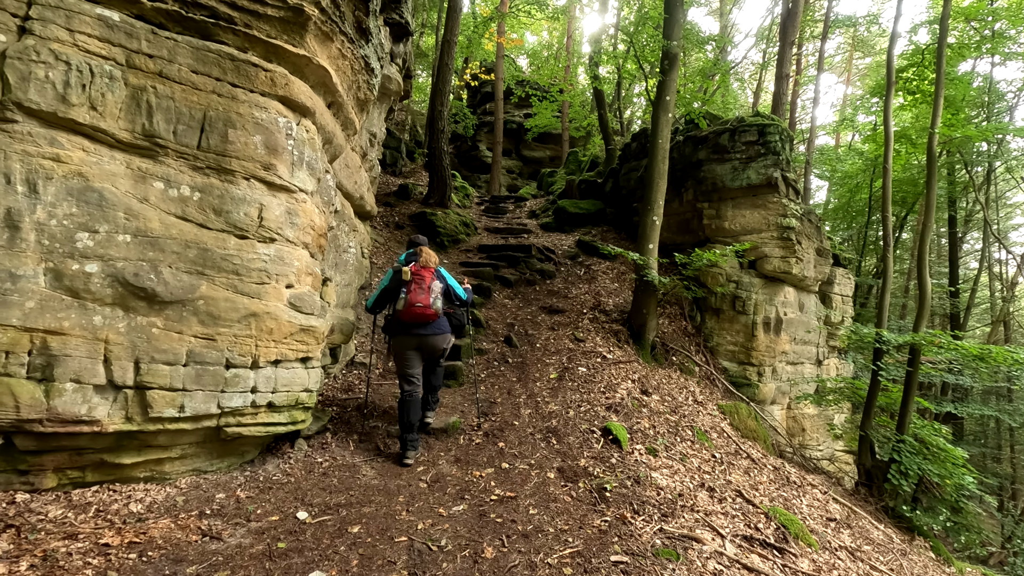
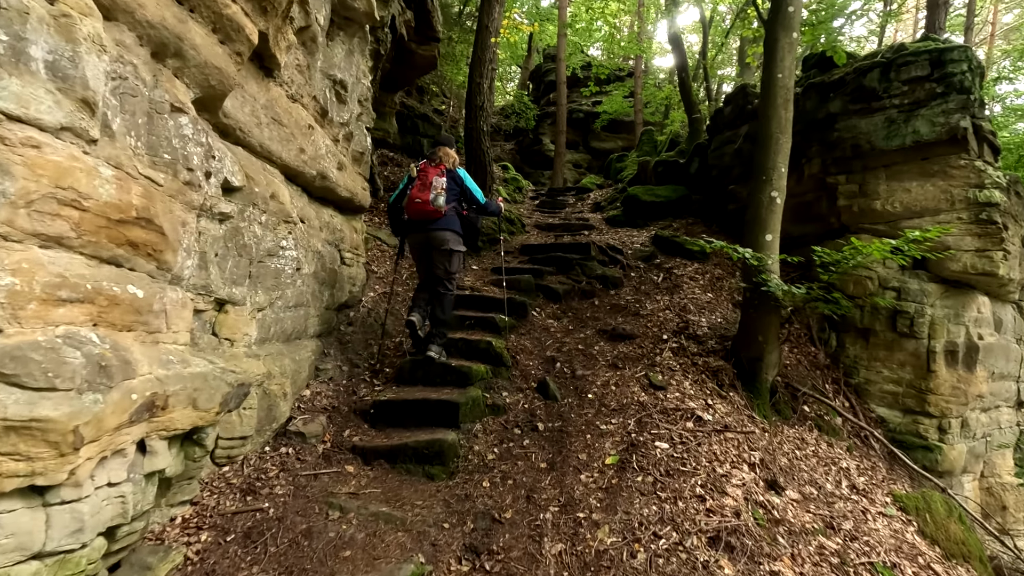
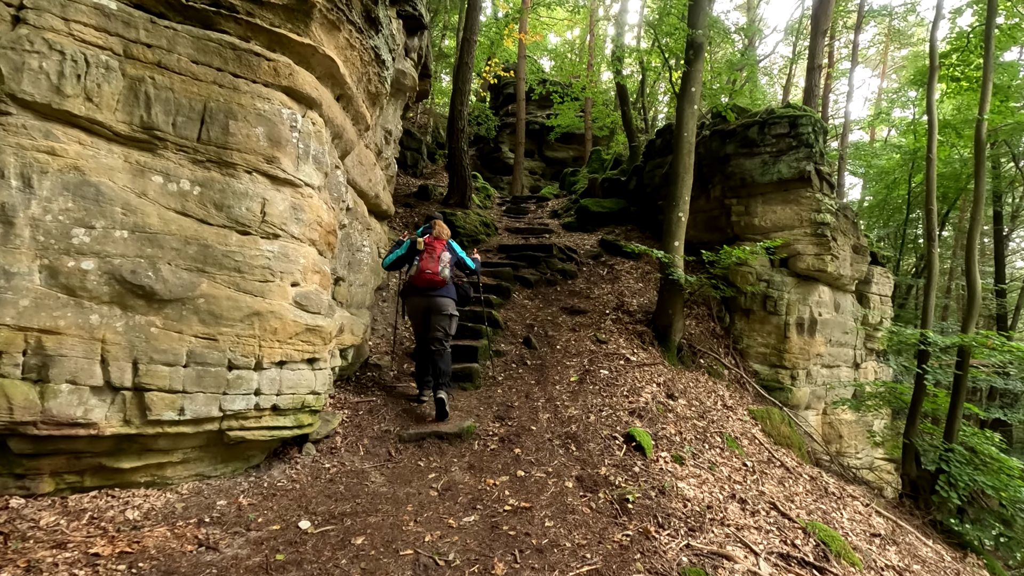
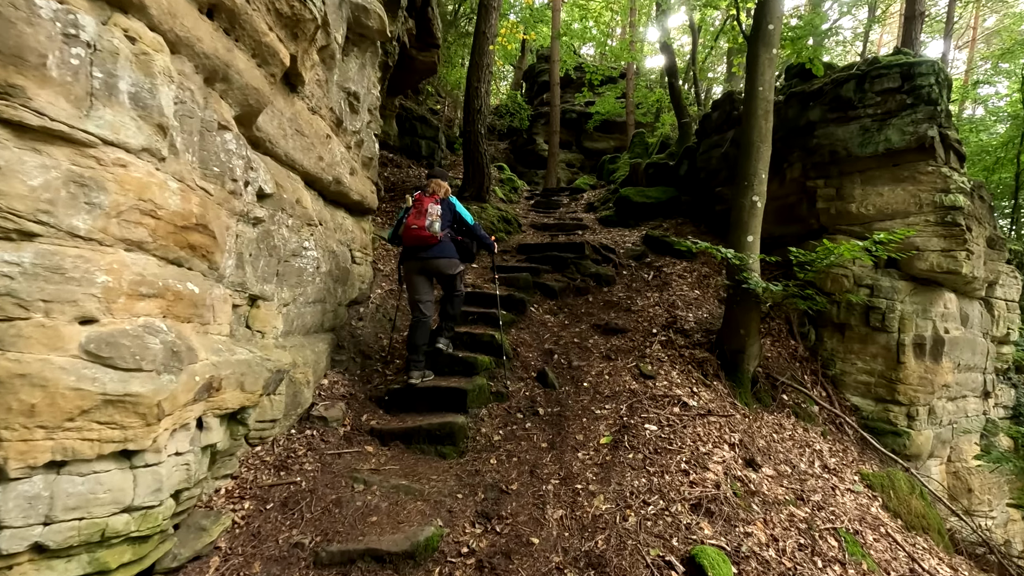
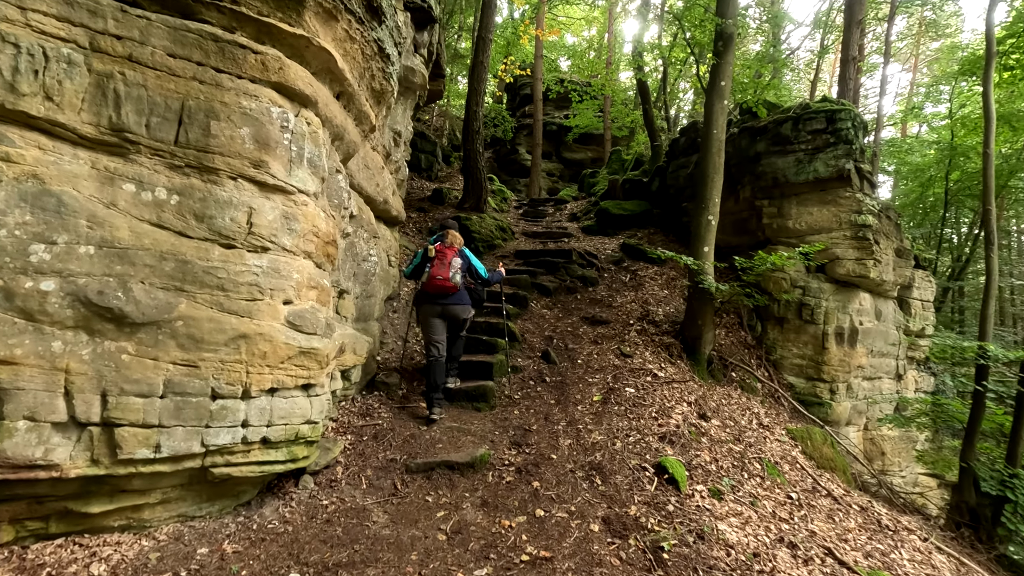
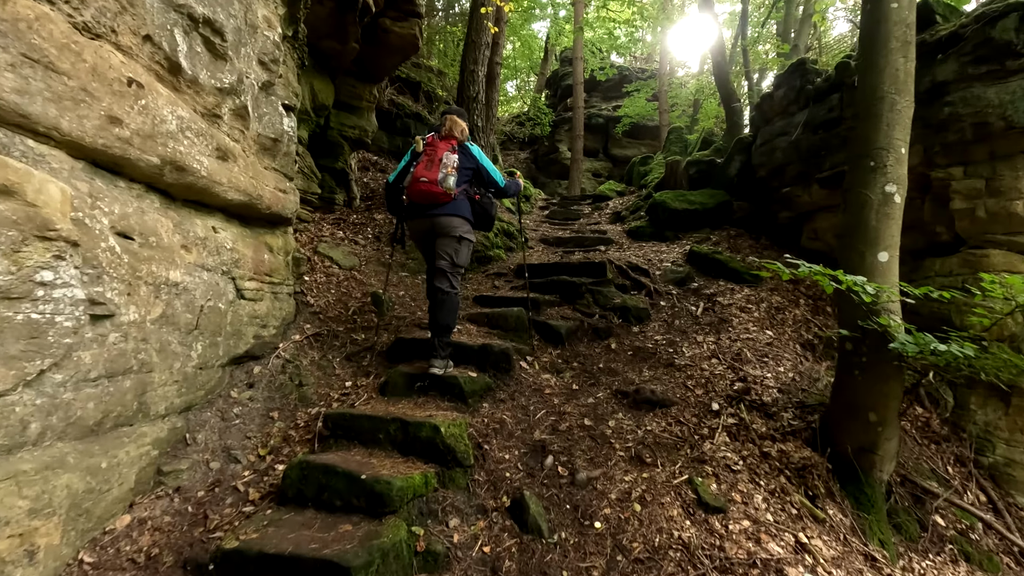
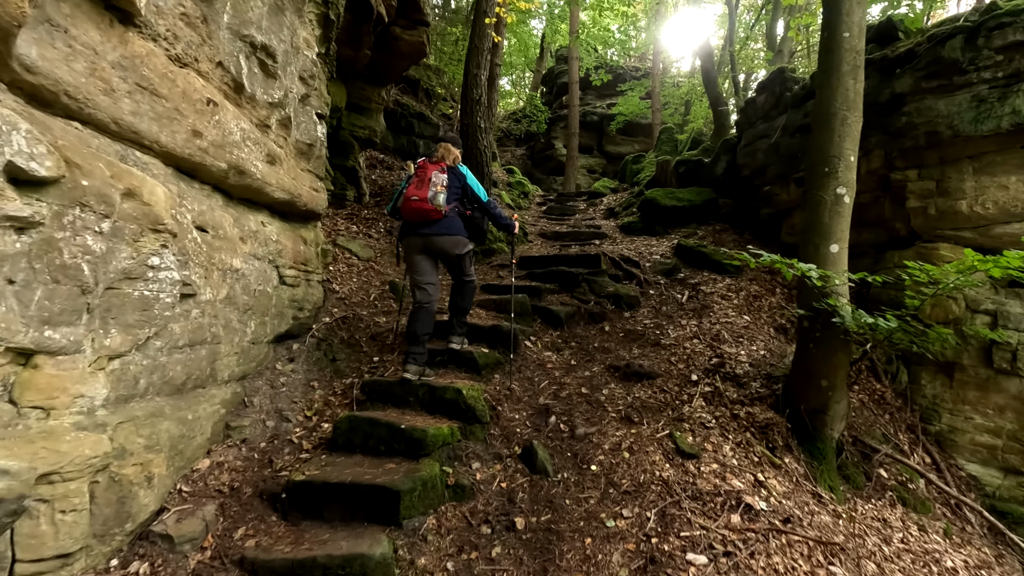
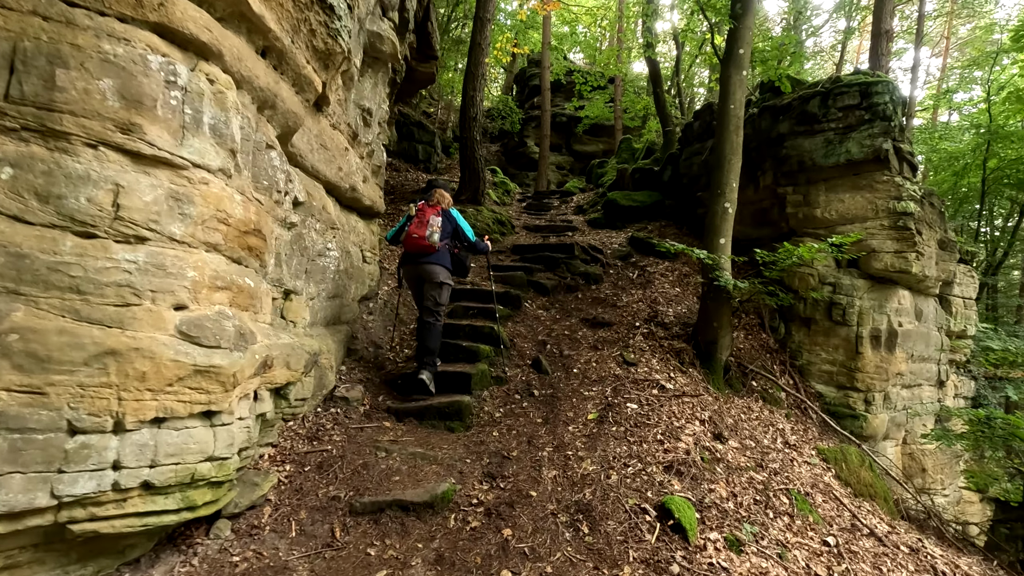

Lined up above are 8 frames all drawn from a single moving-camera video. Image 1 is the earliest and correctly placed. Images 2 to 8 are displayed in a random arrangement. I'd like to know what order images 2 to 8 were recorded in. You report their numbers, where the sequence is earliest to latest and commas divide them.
3, 5, 8, 4, 2, 7, 6
